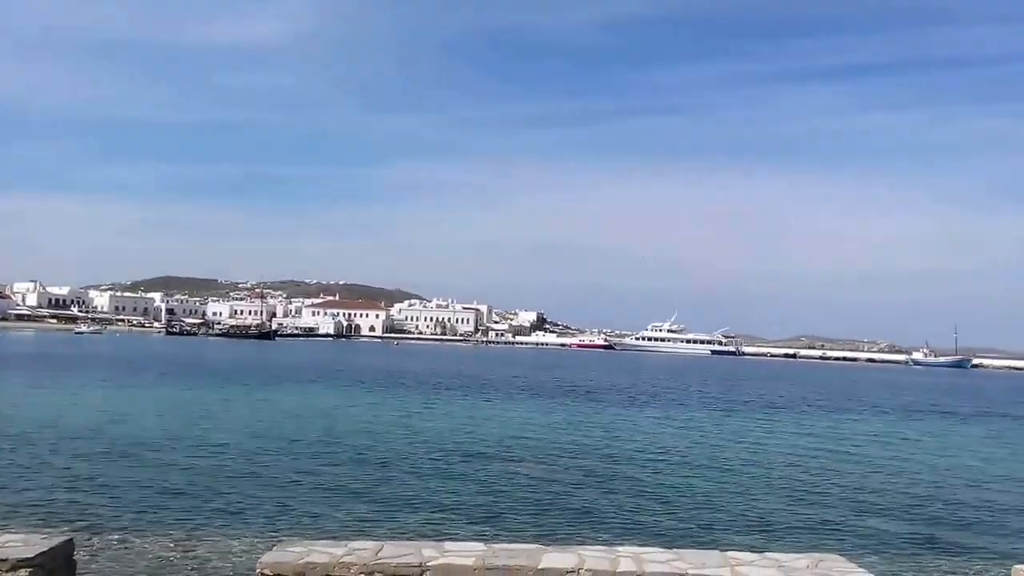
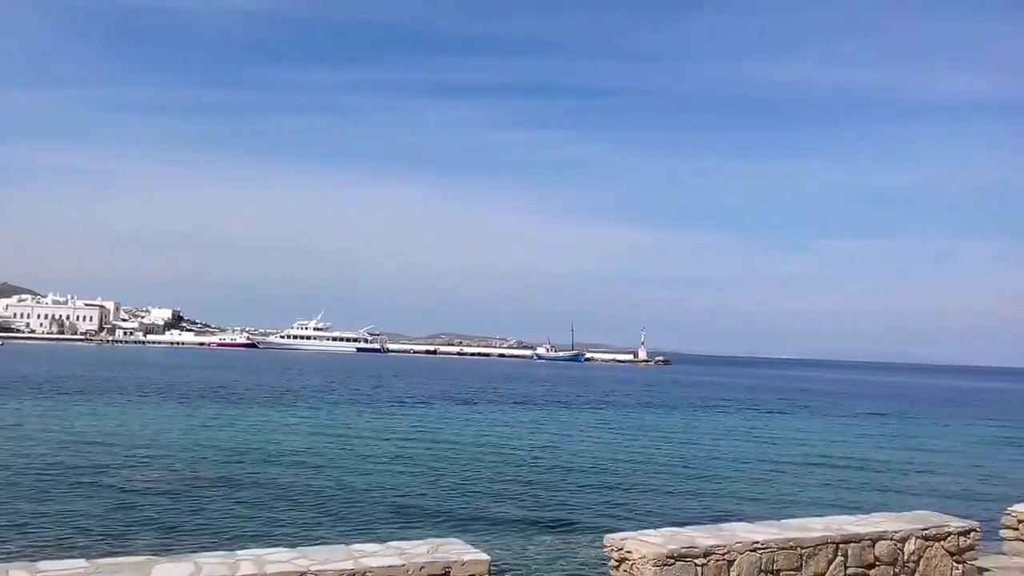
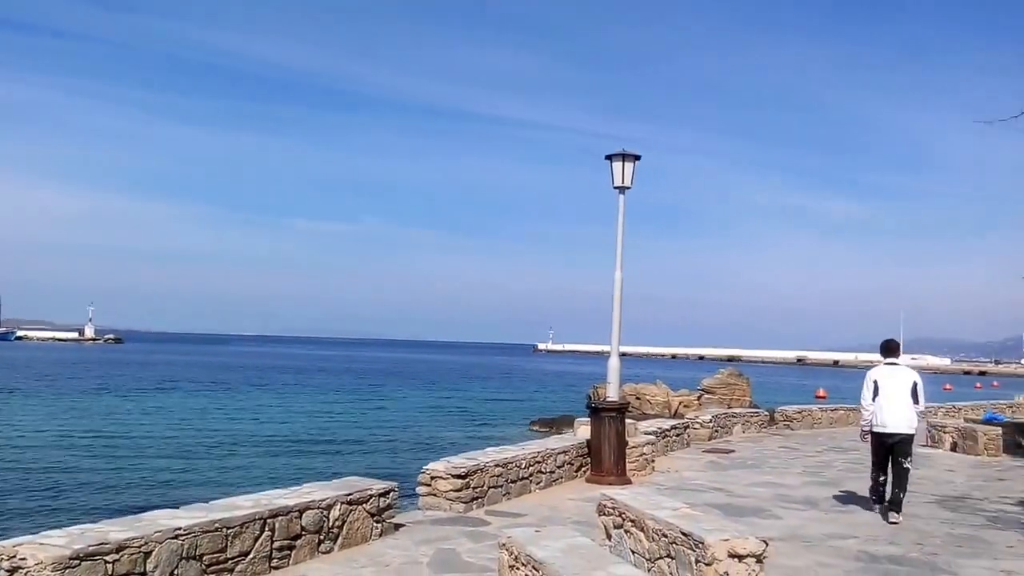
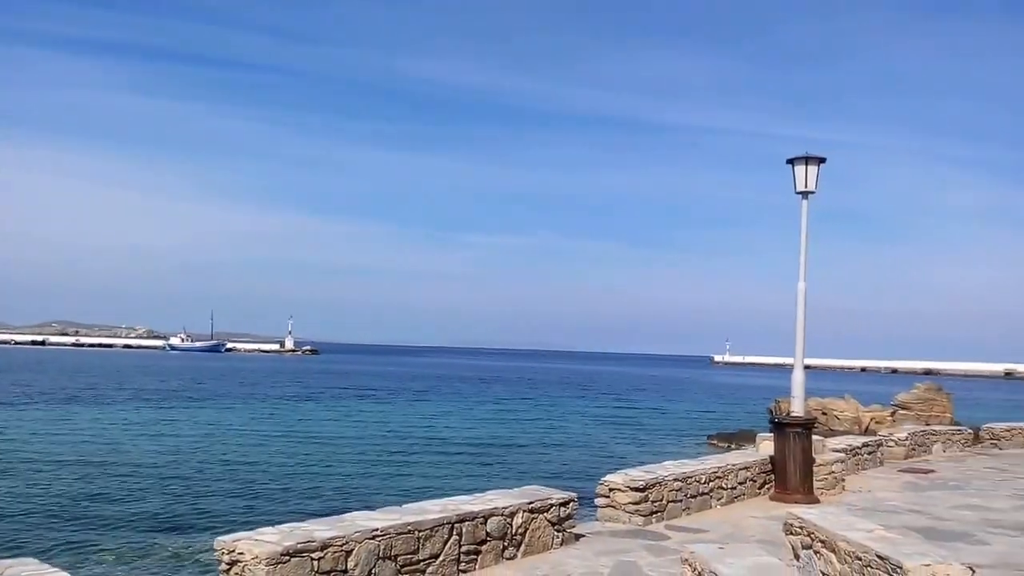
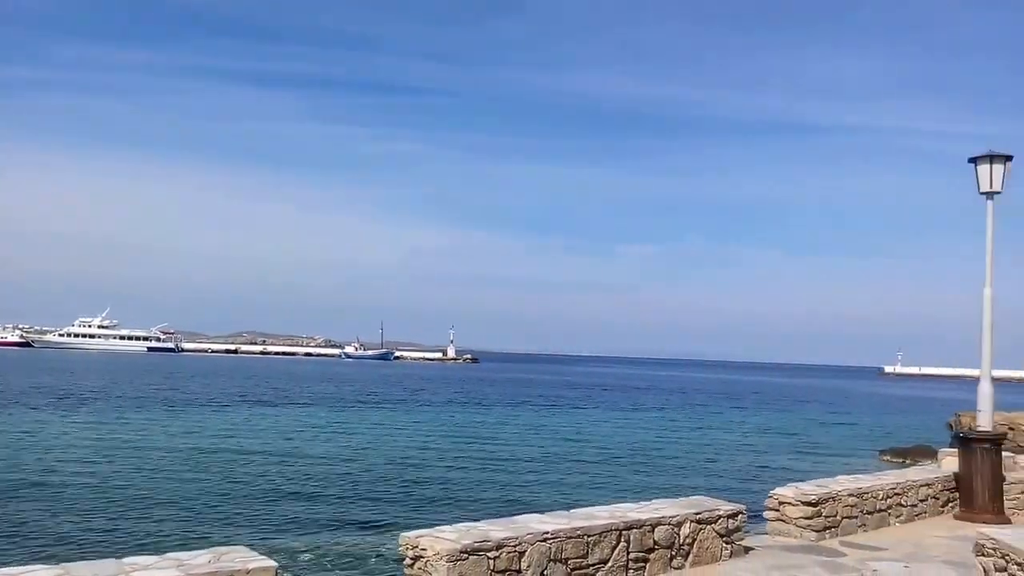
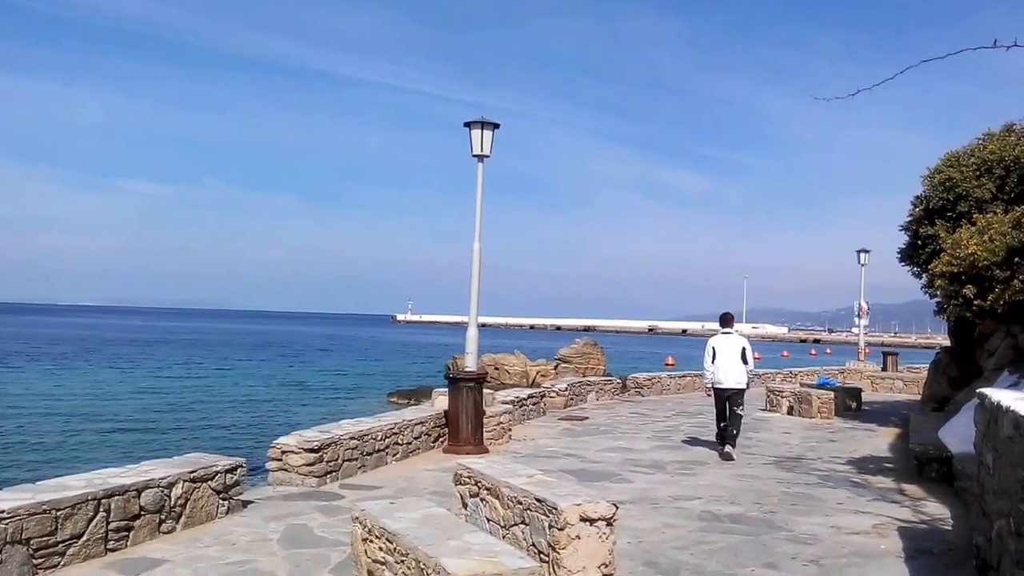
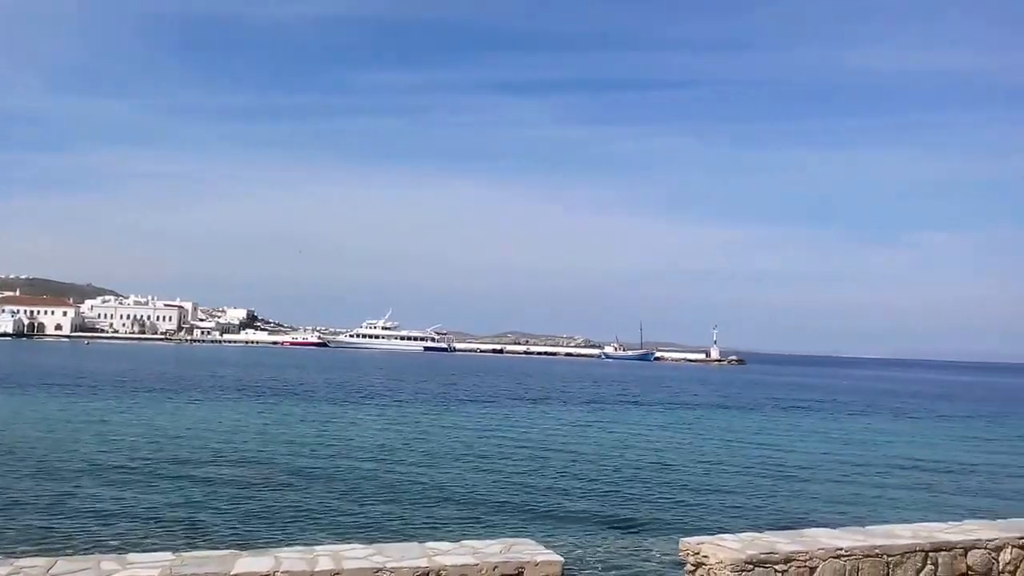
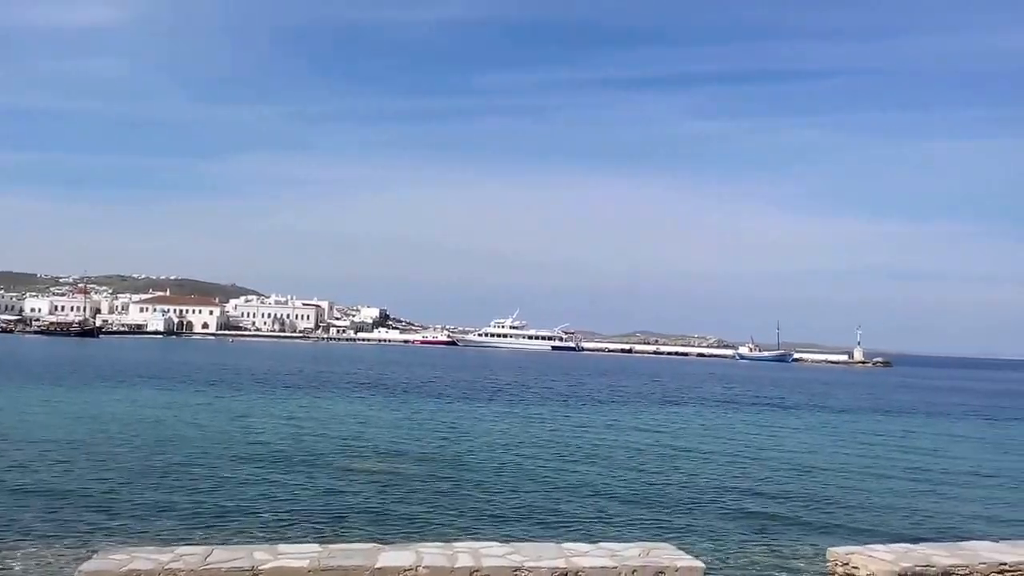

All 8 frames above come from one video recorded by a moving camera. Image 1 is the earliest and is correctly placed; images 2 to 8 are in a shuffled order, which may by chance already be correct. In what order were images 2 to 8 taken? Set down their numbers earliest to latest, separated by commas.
8, 7, 2, 5, 4, 3, 6
